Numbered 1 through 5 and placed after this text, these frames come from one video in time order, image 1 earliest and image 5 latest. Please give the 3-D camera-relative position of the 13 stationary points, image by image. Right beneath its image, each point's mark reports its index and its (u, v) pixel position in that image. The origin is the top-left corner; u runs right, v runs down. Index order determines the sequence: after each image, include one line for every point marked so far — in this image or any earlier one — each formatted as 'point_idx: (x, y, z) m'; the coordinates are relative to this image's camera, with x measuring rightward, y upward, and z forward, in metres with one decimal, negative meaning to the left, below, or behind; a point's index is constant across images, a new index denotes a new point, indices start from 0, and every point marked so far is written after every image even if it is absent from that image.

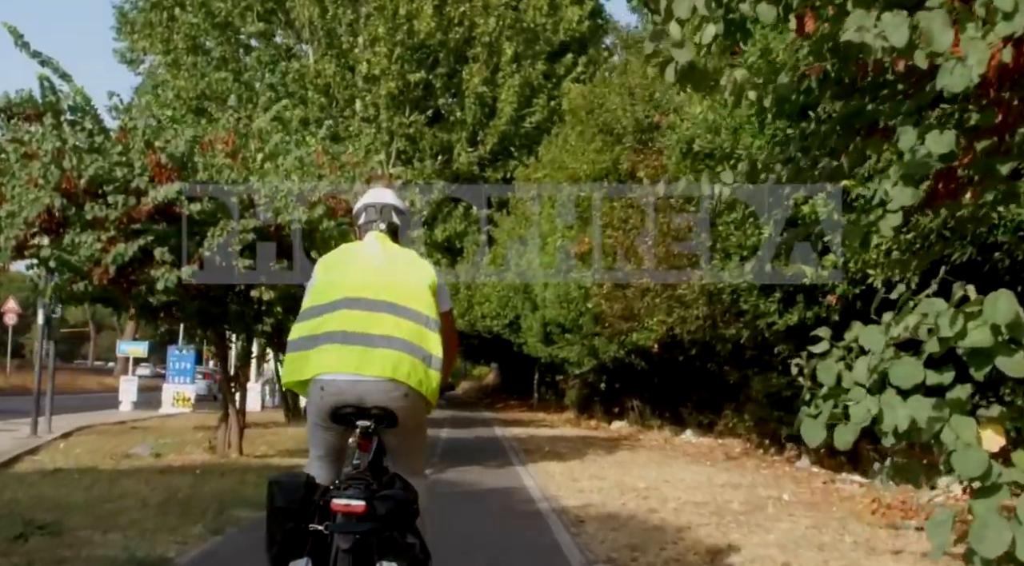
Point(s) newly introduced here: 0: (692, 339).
0: (+3.3, -1.0, +19.3) m
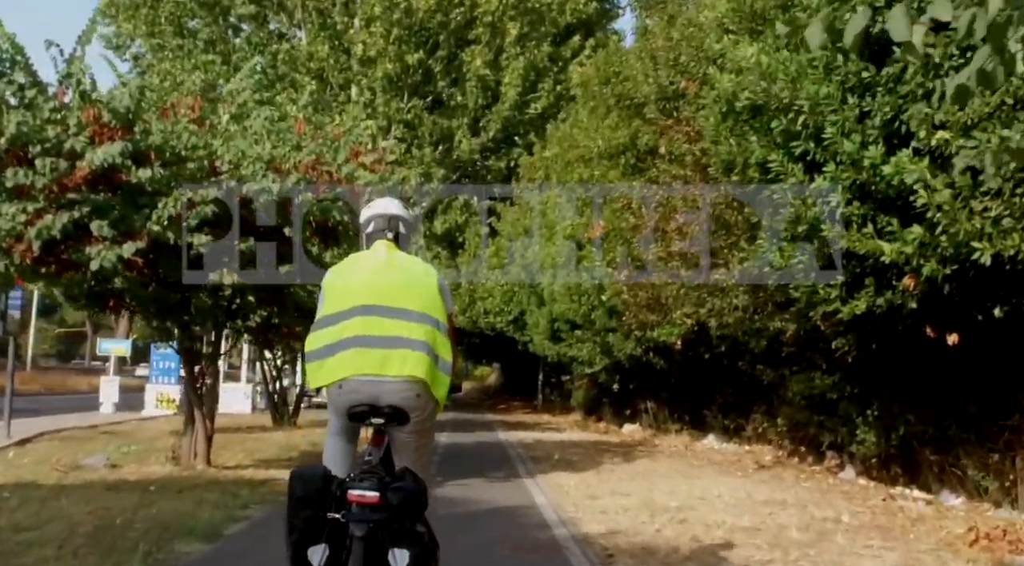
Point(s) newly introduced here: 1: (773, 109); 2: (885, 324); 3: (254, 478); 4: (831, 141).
0: (+3.4, -0.8, +17.2) m
1: (+2.5, +1.7, +10.5) m
2: (+3.9, -0.4, +11.3) m
3: (-3.3, -2.5, +13.8) m
4: (+2.9, +1.3, +9.7) m
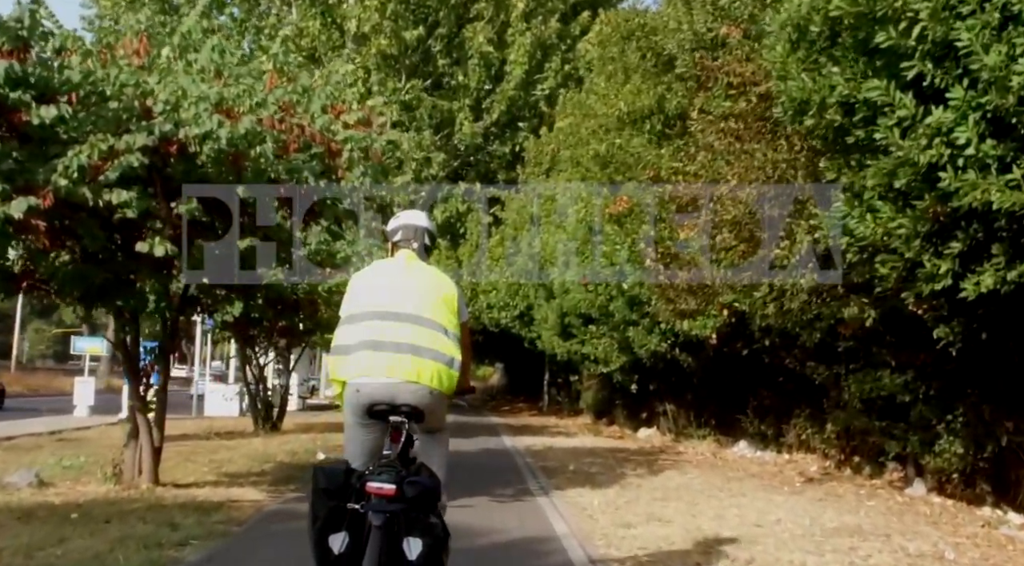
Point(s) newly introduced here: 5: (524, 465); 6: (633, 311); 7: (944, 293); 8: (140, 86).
0: (+3.5, -0.6, +14.7) m
1: (+2.6, +2.0, +8.0) m
2: (+4.1, -0.2, +8.8) m
3: (-3.2, -2.3, +11.3) m
4: (+3.0, +1.5, +7.2) m
5: (+0.2, -3.1, +18.3) m
6: (+2.1, -0.5, +19.3) m
7: (+3.6, -0.1, +8.9) m
8: (-3.2, +1.7, +9.1) m
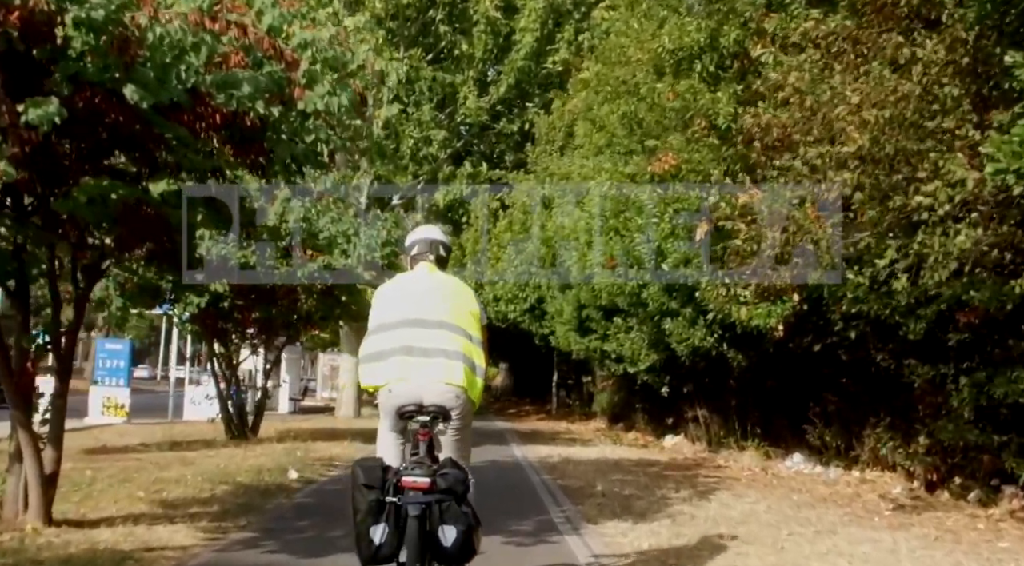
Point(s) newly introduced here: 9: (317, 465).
0: (+3.7, -0.3, +11.5) m
1: (+2.8, +2.3, +4.8) m
2: (+4.2, +0.1, +5.6) m
3: (-3.0, -2.0, +8.2) m
4: (+3.2, +1.8, +4.0) m
5: (+0.4, -2.8, +15.1) m
6: (+2.4, -0.3, +16.1) m
7: (+3.8, +0.1, +5.7) m
8: (-3.0, +2.0, +5.9) m
9: (-2.9, -2.8, +16.2) m
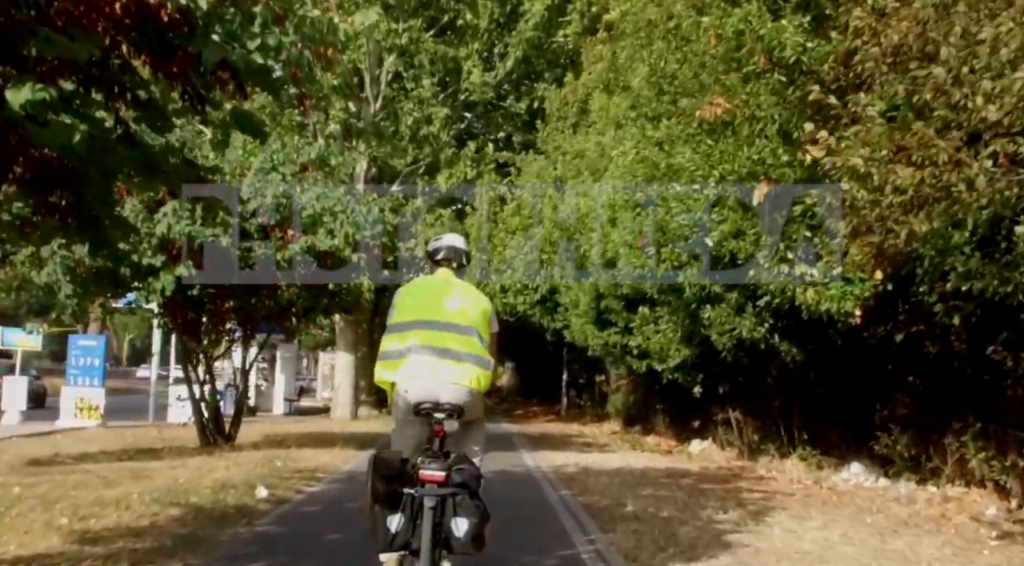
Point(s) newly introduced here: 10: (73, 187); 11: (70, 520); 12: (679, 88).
0: (+3.8, -0.1, +9.1) m
1: (+2.9, +2.5, +2.4) m
2: (+4.4, +0.3, +3.2) m
3: (-2.9, -1.8, +5.7) m
4: (+3.3, +2.0, +1.5) m
5: (+0.6, -2.6, +12.6) m
6: (+2.5, 0.0, +13.7) m
7: (+3.9, +0.4, +3.3) m
8: (-2.9, +2.2, +3.5) m
9: (-2.8, -2.5, +13.8) m
10: (-2.5, +0.5, +6.0) m
11: (-4.1, -2.1, +9.8) m
12: (+2.1, +2.6, +13.2) m
